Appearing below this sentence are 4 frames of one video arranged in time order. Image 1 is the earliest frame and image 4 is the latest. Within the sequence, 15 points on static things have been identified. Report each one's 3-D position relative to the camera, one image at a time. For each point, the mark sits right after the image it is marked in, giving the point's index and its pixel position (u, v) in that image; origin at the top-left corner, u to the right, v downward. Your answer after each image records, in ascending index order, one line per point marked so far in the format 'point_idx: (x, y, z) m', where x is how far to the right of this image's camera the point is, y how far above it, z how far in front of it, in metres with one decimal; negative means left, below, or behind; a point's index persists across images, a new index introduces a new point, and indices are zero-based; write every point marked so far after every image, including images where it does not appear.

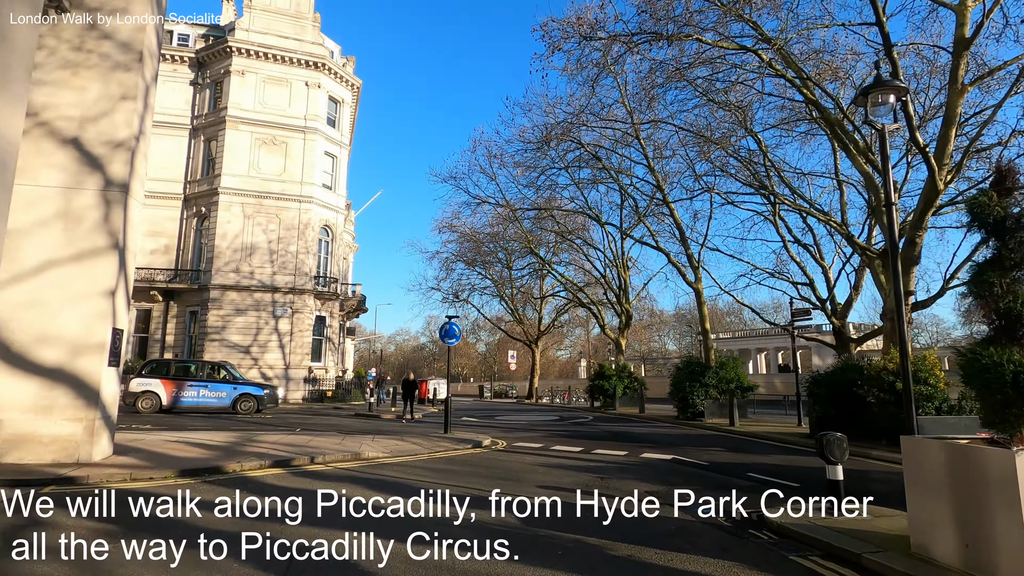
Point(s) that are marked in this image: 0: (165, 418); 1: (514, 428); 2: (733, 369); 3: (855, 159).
0: (-10.1, -3.8, +16.8) m
1: (+0.1, -4.1, +16.7) m
2: (+6.8, -2.5, +18.0) m
3: (+8.6, +3.3, +14.6) m
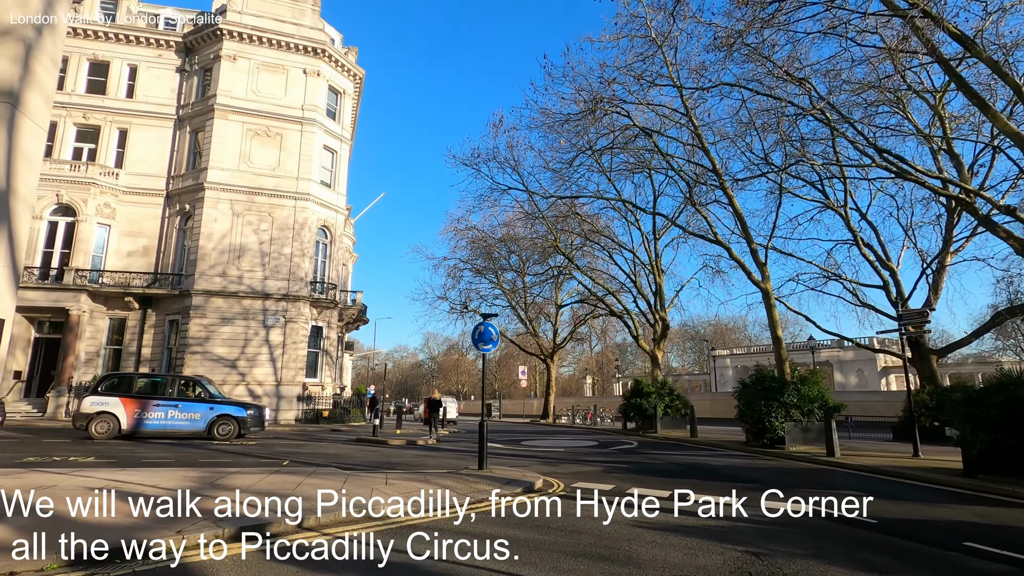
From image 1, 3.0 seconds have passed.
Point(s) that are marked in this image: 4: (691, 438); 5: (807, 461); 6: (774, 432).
0: (-9.1, -3.8, +13.6) m
1: (+1.1, -4.0, +13.4) m
2: (+7.7, -2.5, +14.8) m
3: (+9.6, +3.5, +11.6) m
4: (+5.5, -4.7, +18.0) m
5: (+6.5, -3.8, +12.8) m
6: (+6.6, -3.6, +14.5) m
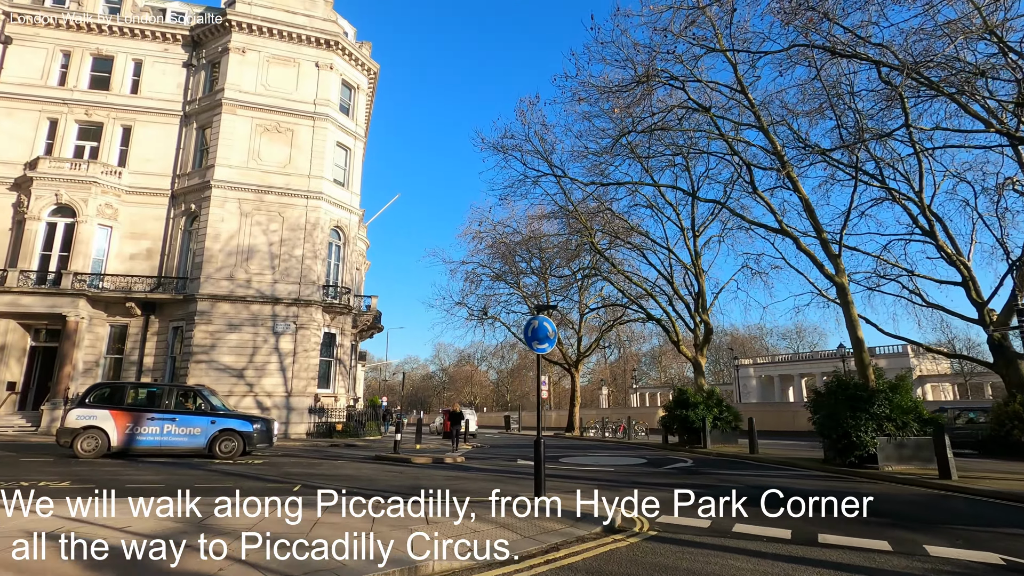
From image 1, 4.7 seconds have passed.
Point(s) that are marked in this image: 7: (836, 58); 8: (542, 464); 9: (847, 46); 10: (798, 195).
0: (-8.2, -3.7, +11.8) m
1: (+2.0, -3.8, +11.5) m
2: (+8.7, -2.3, +12.8) m
3: (+10.5, +3.7, +9.6) m
4: (+6.6, -4.6, +15.9) m
5: (+7.4, -3.6, +10.7) m
6: (+7.5, -3.4, +12.4) m
7: (+8.1, +5.8, +14.8) m
8: (+0.4, -2.6, +8.6) m
9: (+8.4, +6.0, +14.6) m
10: (+7.9, +2.6, +16.0) m
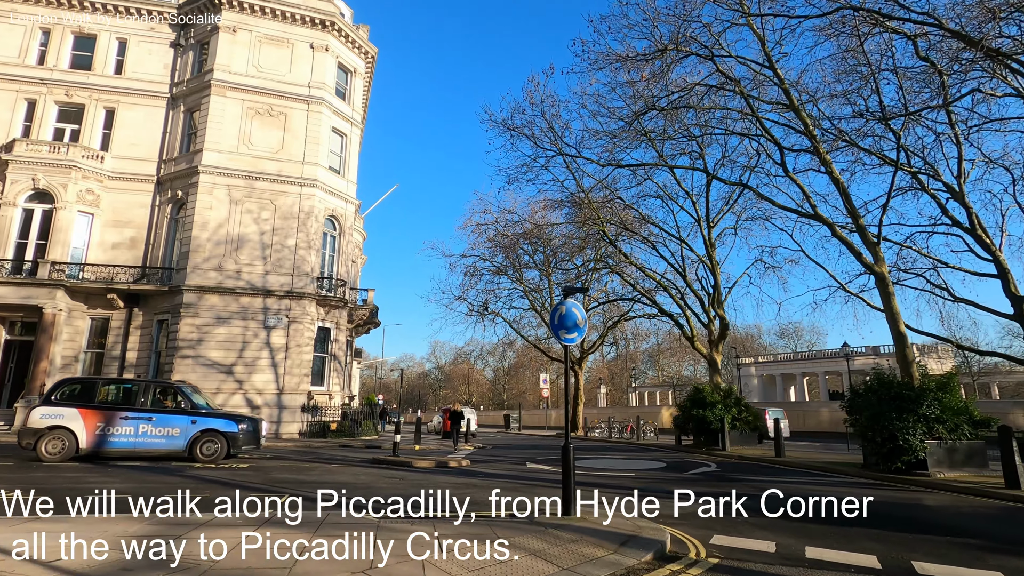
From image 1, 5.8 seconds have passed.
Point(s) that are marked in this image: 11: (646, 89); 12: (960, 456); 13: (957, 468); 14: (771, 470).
0: (-7.9, -3.4, +10.5) m
1: (+2.3, -3.6, +10.3) m
2: (+9.0, -2.1, +11.6) m
3: (+10.8, +3.9, +8.5) m
4: (+6.8, -4.3, +14.8) m
5: (+7.7, -3.4, +9.6) m
6: (+7.8, -3.2, +11.3) m
7: (+8.4, +6.1, +13.6) m
8: (+0.7, -2.4, +7.4) m
9: (+8.7, +6.3, +13.4) m
10: (+8.1, +2.8, +14.9) m
11: (+3.5, +5.1, +15.1) m
12: (+8.7, -3.3, +11.3) m
13: (+8.6, -3.5, +11.2) m
14: (+6.0, -4.2, +13.4) m
